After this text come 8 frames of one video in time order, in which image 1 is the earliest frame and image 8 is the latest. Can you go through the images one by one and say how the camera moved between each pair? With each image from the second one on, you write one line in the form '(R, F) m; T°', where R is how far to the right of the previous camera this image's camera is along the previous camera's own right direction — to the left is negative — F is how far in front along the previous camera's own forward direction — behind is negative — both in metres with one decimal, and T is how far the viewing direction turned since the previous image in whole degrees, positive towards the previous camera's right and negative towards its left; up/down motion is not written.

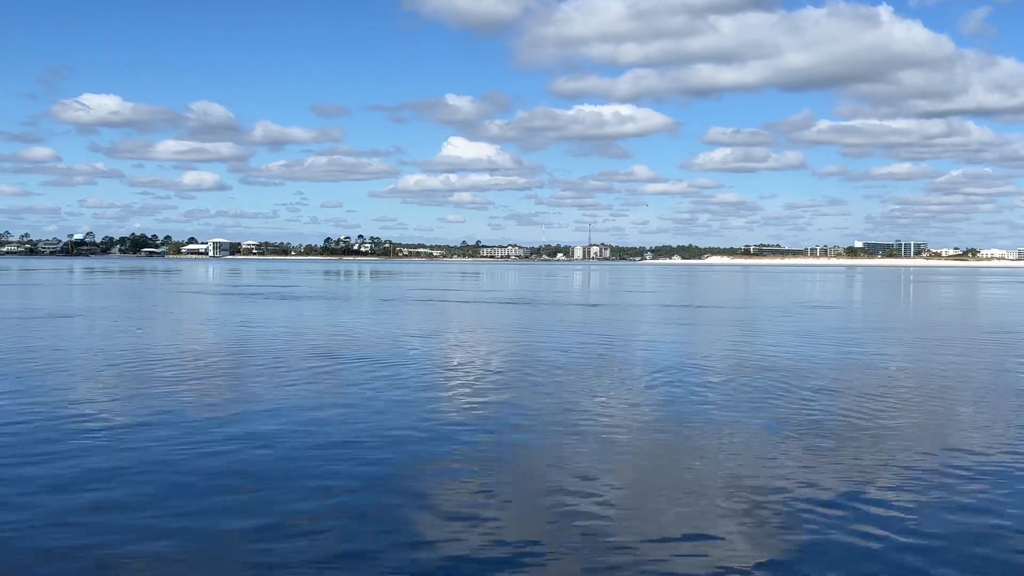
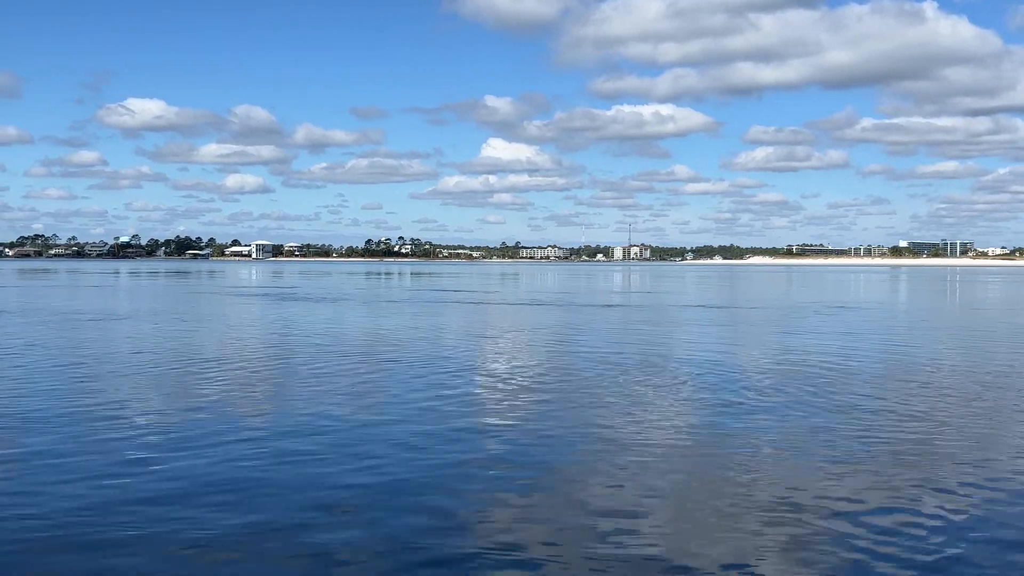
(+0.3, +0.6) m; -2°
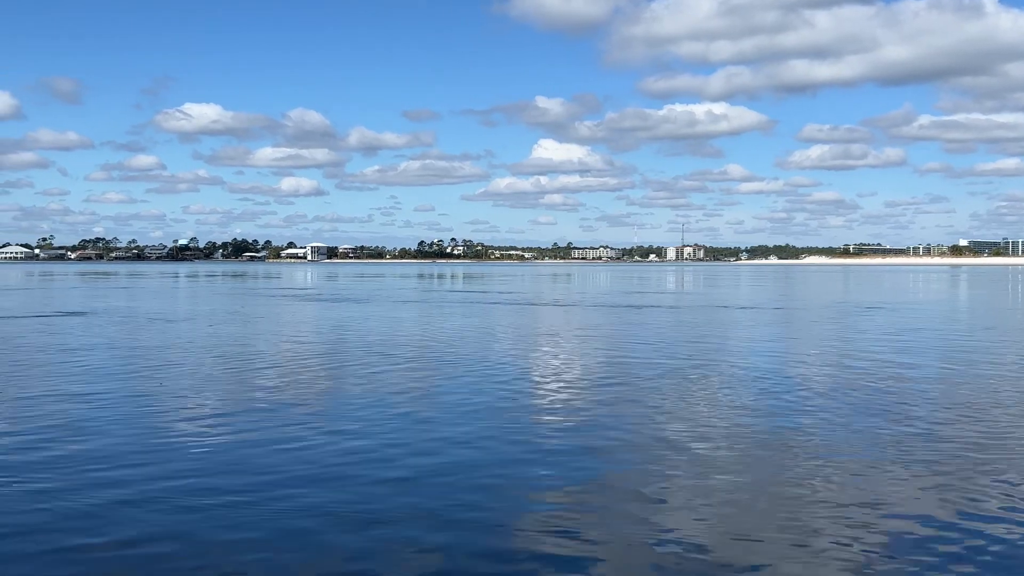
(0.0, -0.1) m; -3°
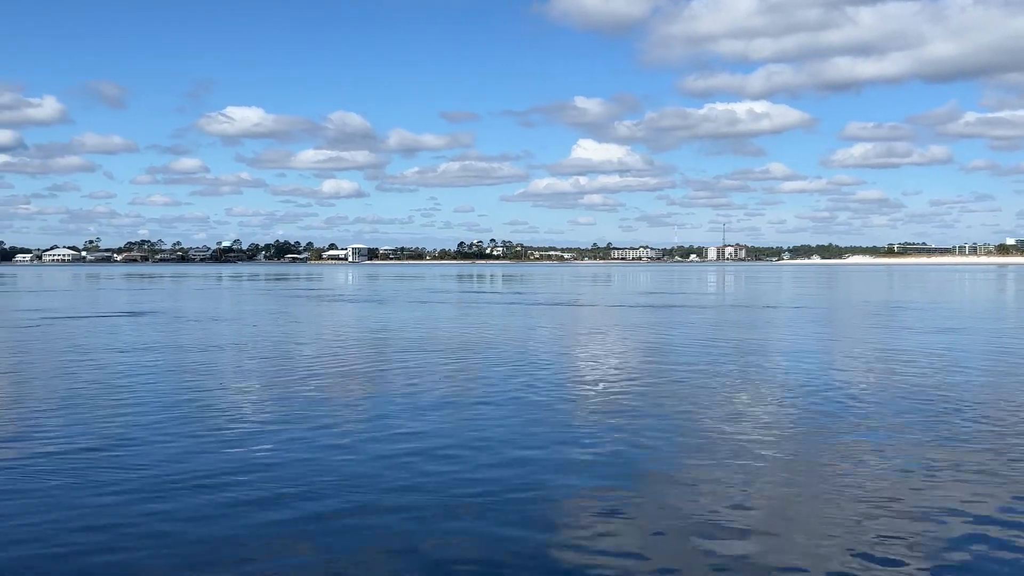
(0.0, -0.2) m; -2°
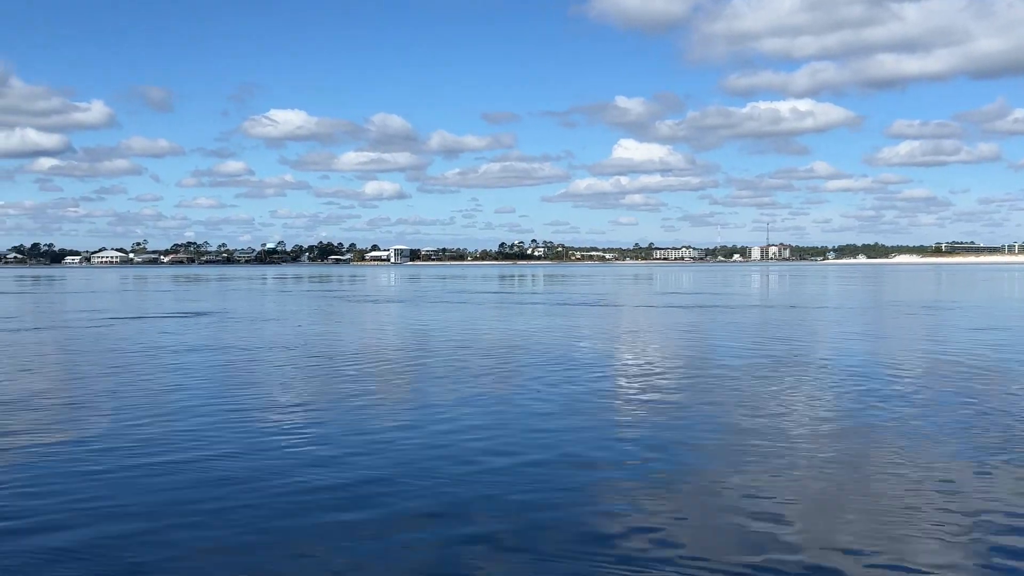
(0.0, -0.3) m; -2°
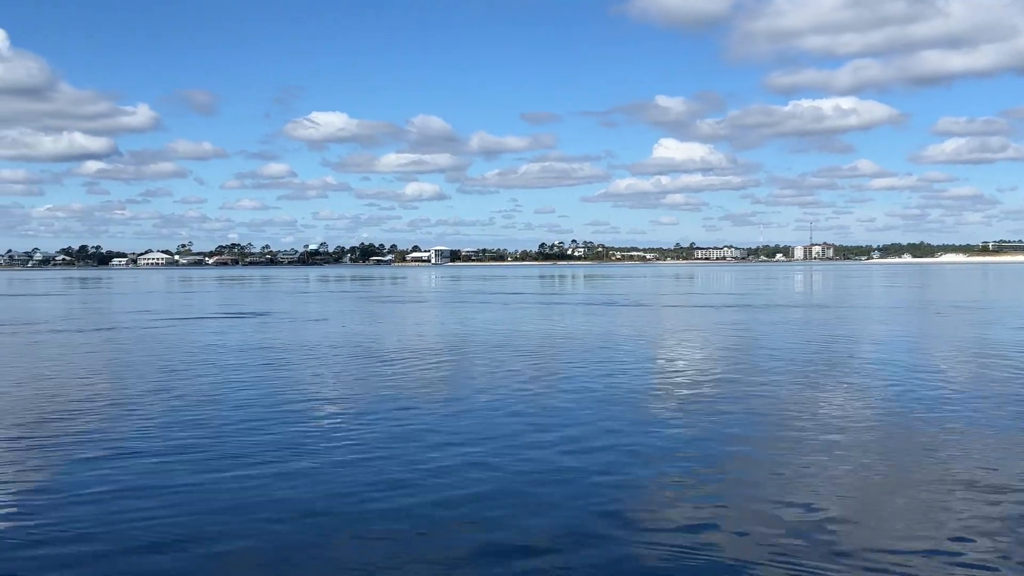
(0.0, -0.4) m; -2°
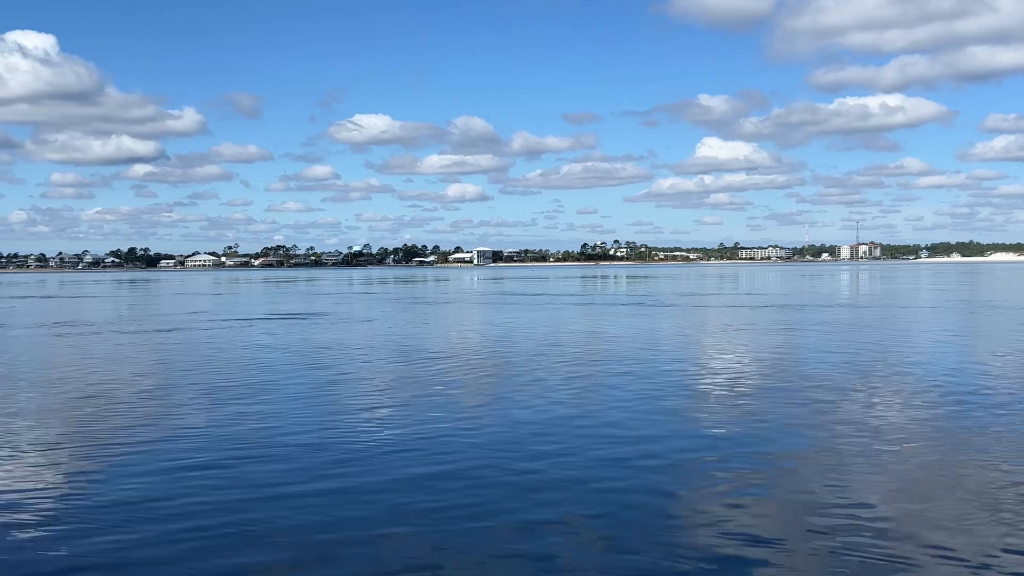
(0.0, -0.3) m; -2°
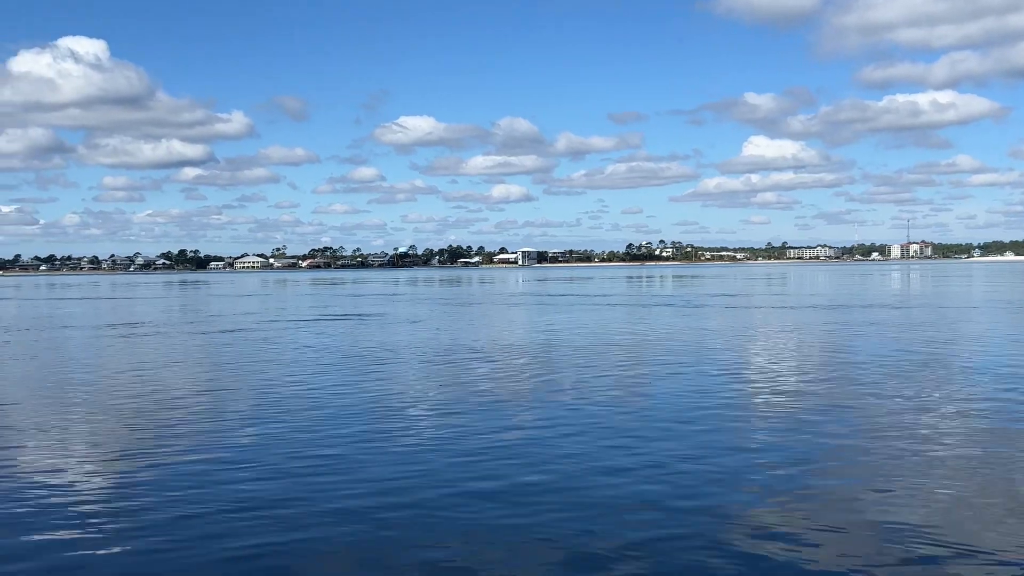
(0.0, -0.3) m; -2°
